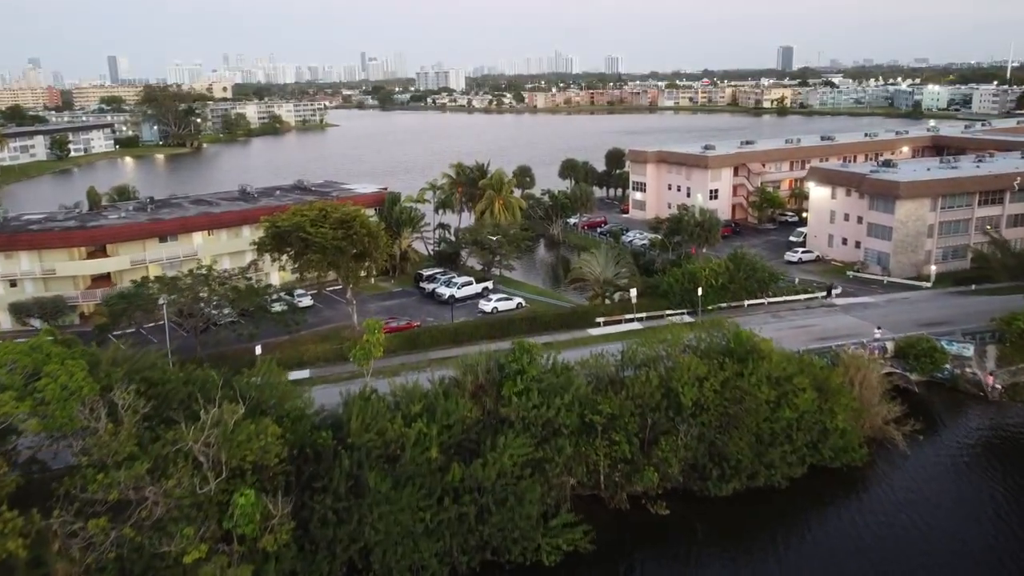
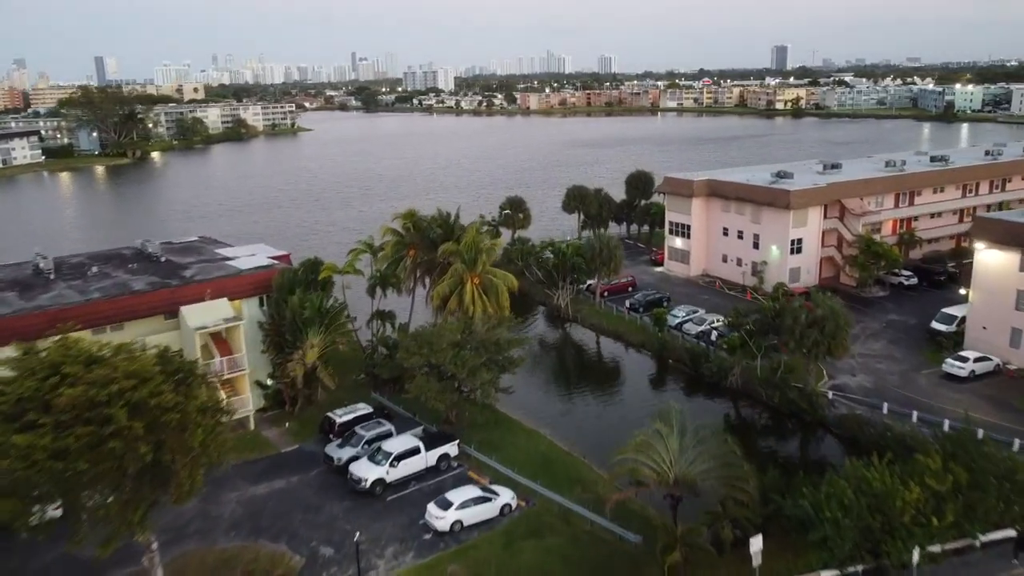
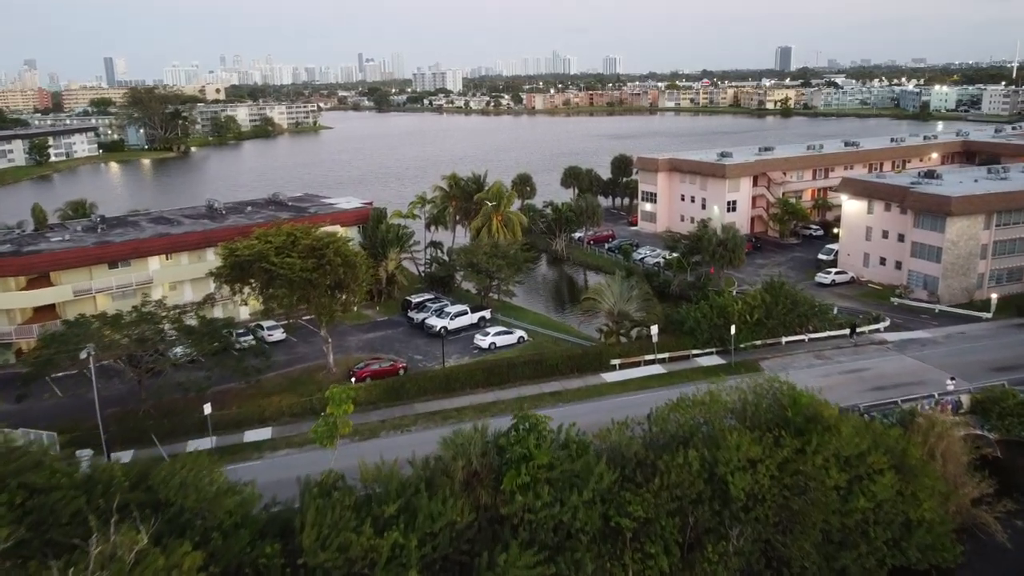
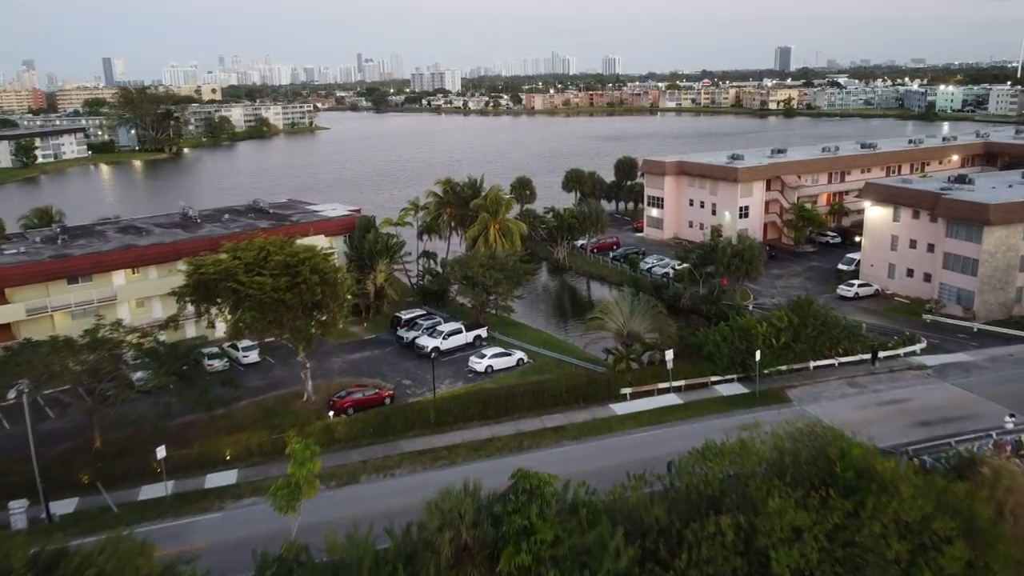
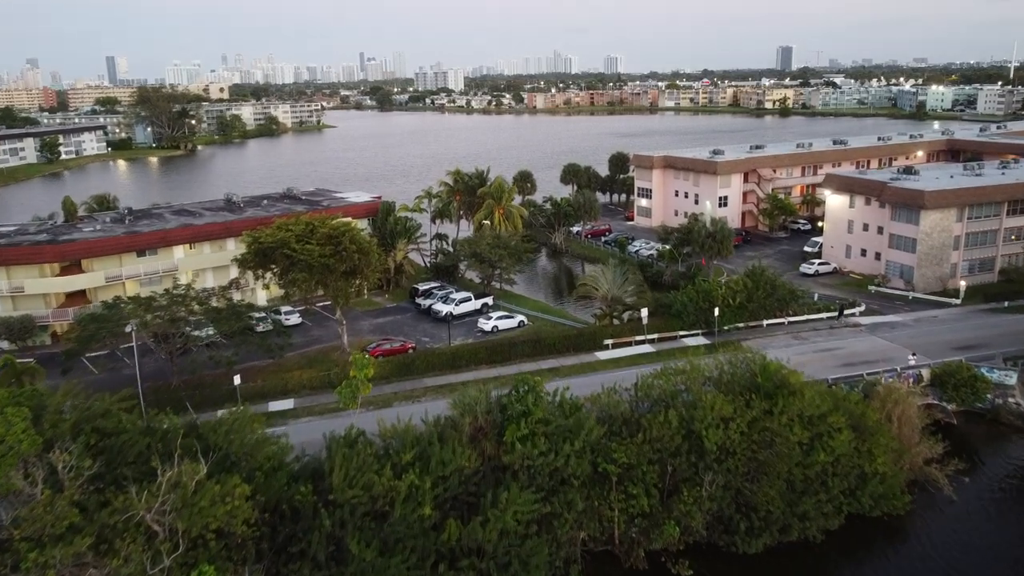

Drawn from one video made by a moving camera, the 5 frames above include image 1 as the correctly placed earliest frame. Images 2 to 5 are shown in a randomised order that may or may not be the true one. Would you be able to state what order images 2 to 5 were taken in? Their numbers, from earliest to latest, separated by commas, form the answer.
5, 3, 4, 2
